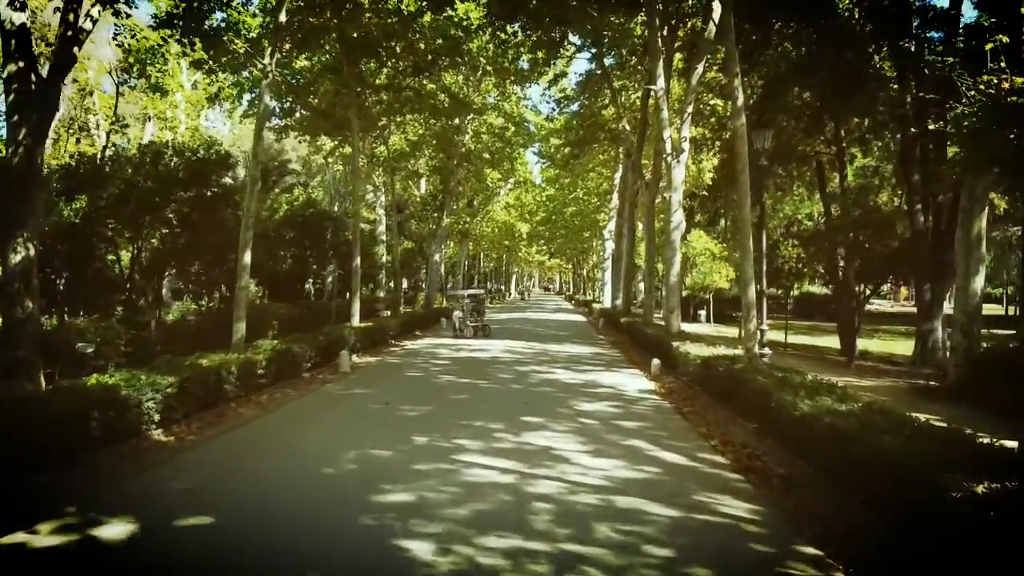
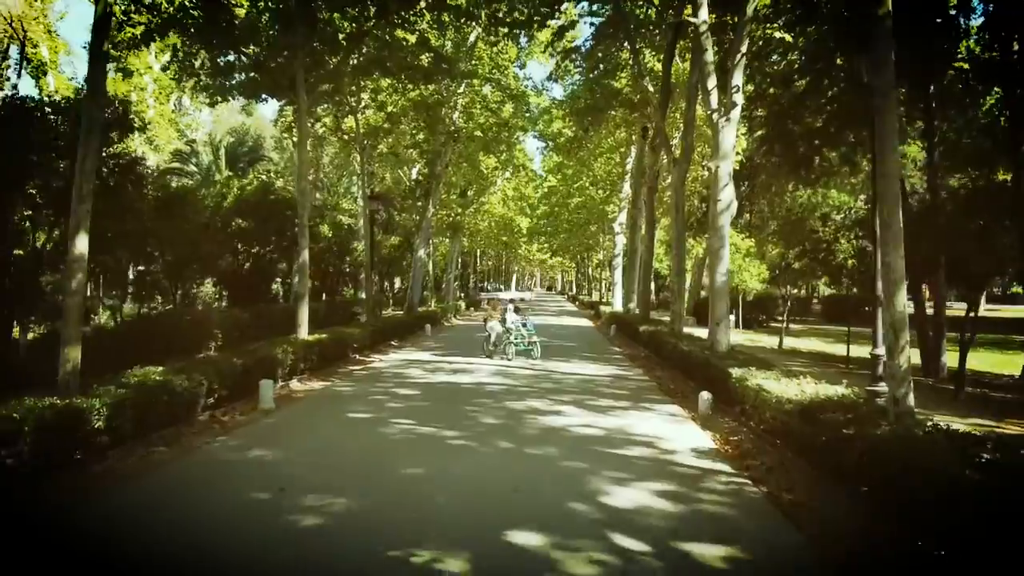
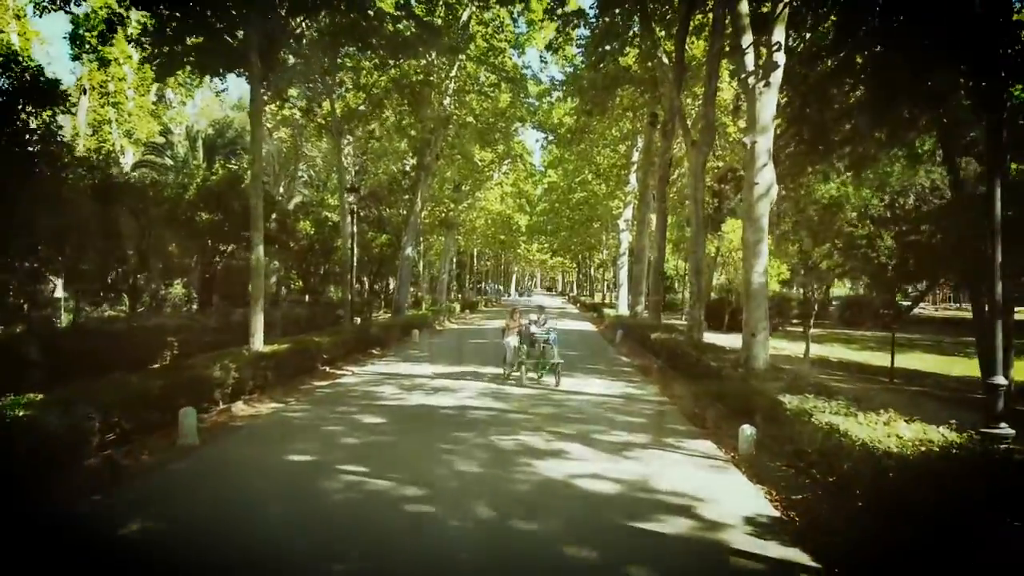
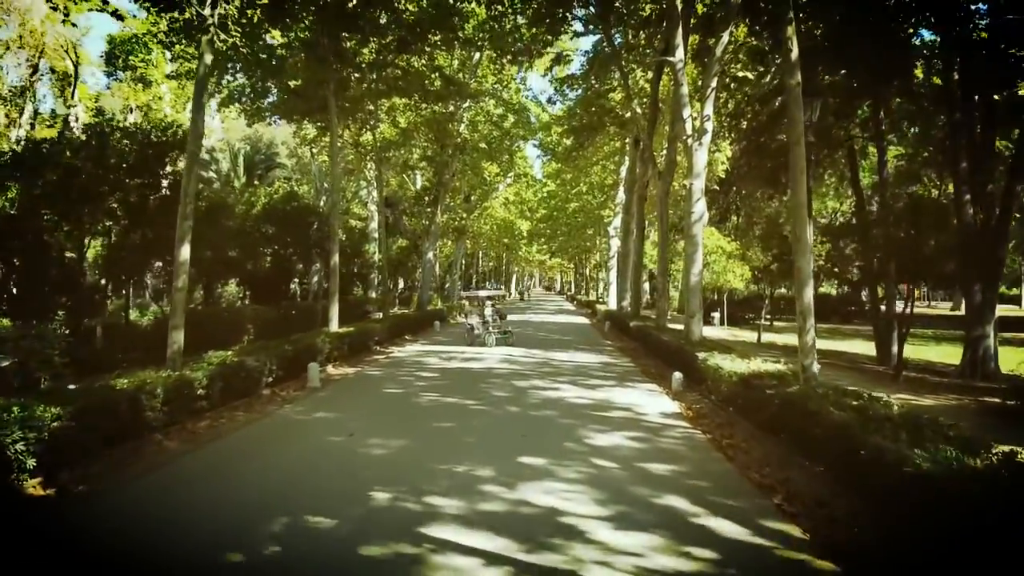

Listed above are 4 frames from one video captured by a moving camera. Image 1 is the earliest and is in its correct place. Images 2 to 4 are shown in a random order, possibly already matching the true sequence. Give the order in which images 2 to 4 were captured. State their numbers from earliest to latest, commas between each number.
4, 2, 3
